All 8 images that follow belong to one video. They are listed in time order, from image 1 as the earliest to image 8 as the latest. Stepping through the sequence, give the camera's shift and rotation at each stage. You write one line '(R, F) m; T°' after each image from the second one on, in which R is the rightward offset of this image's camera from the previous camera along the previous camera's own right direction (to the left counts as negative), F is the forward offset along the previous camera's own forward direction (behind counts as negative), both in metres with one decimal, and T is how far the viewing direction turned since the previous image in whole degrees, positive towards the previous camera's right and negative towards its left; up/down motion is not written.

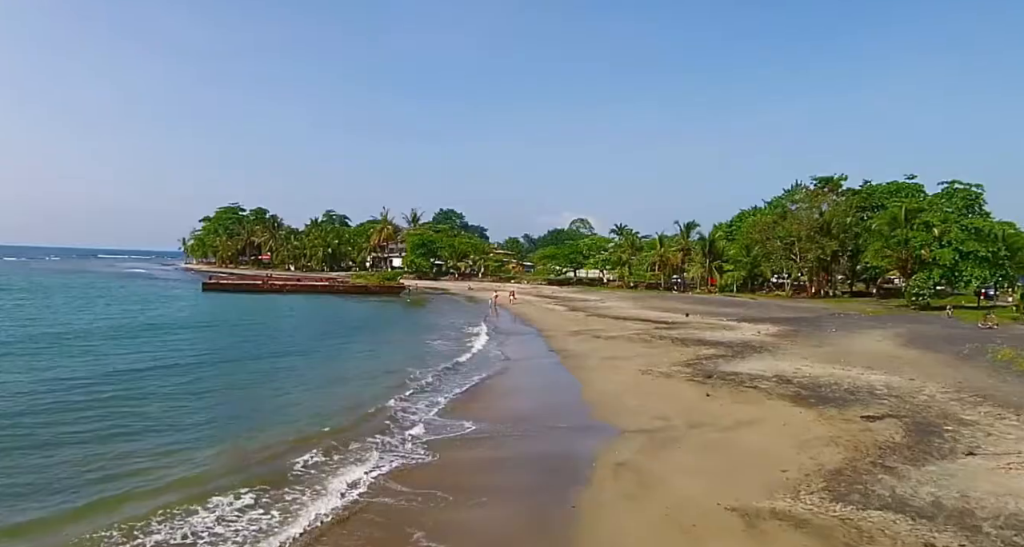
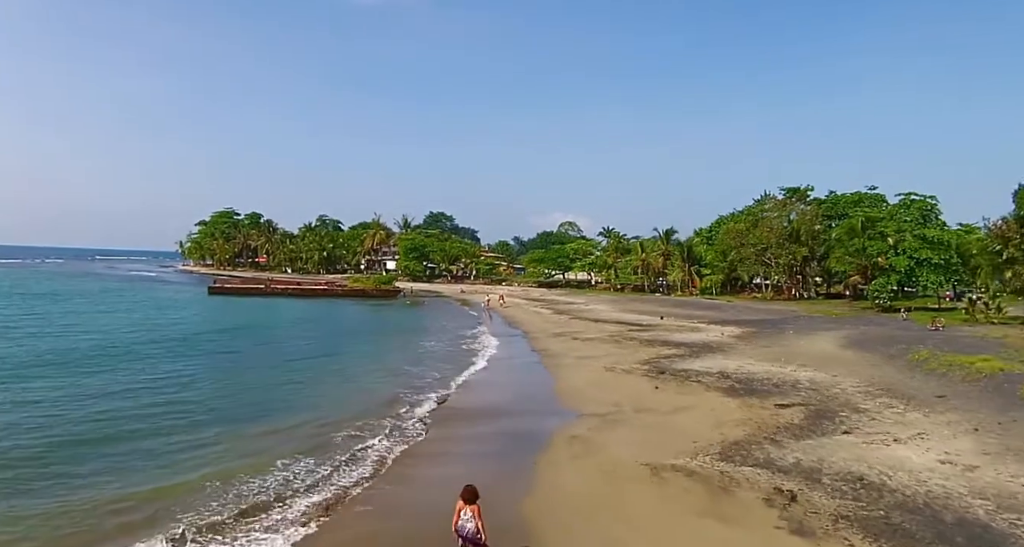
(+0.3, -3.2) m; +1°
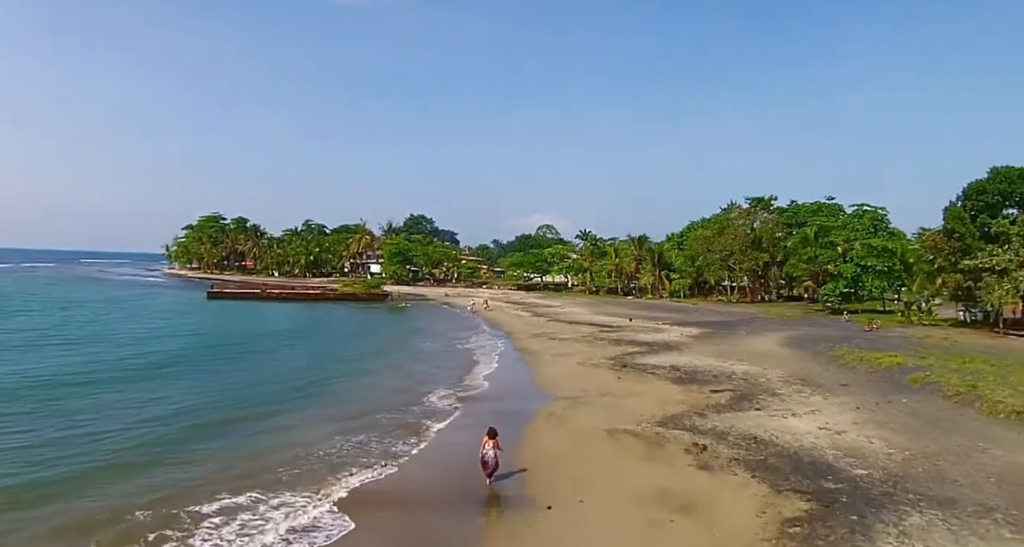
(-0.4, -4.4) m; +2°
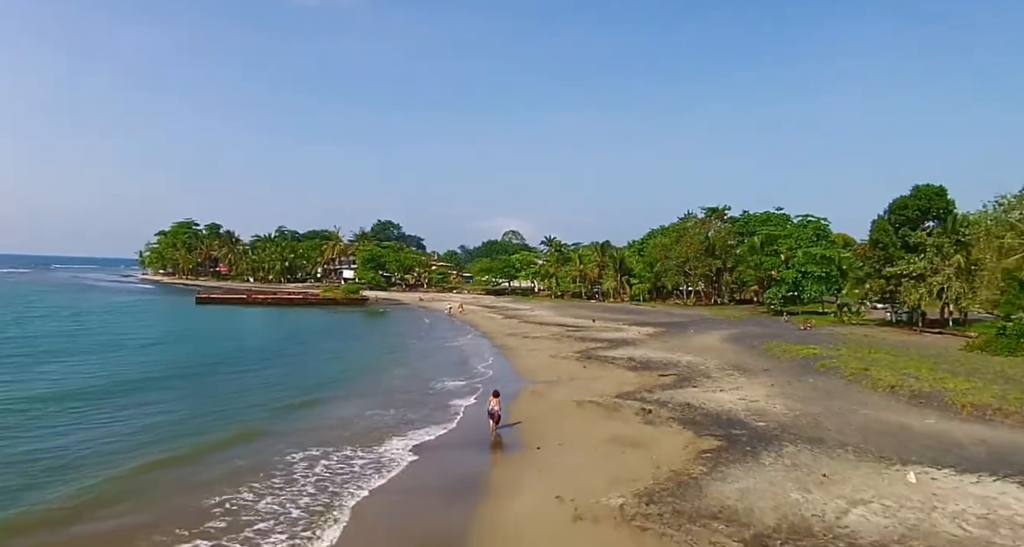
(-0.8, -4.7) m; +3°
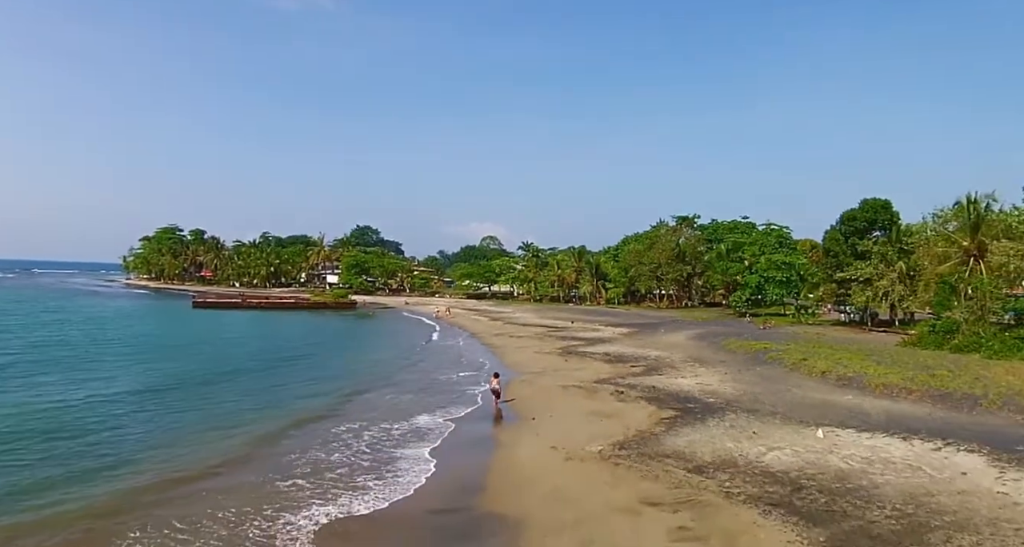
(-0.7, -4.1) m; +2°
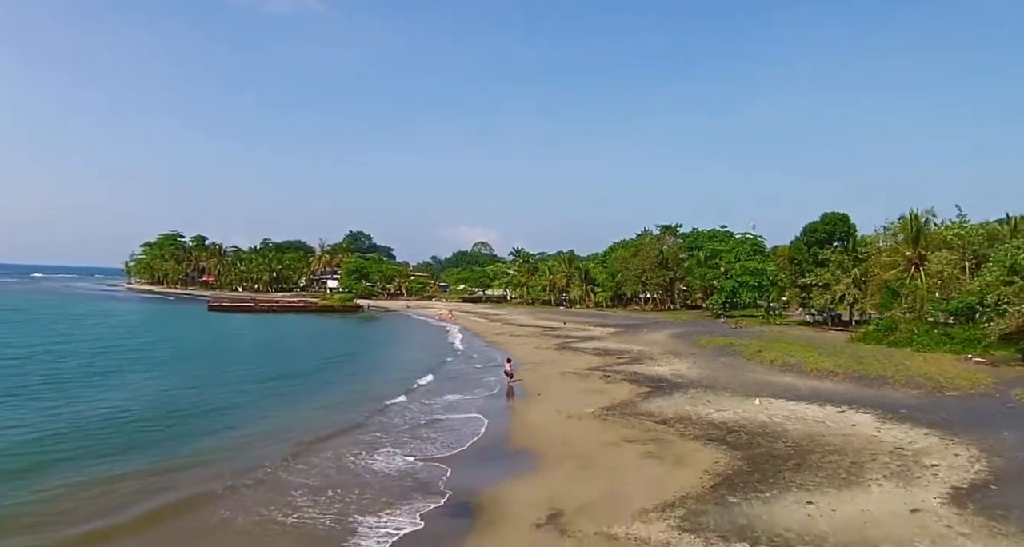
(-0.9, -5.9) m; +1°
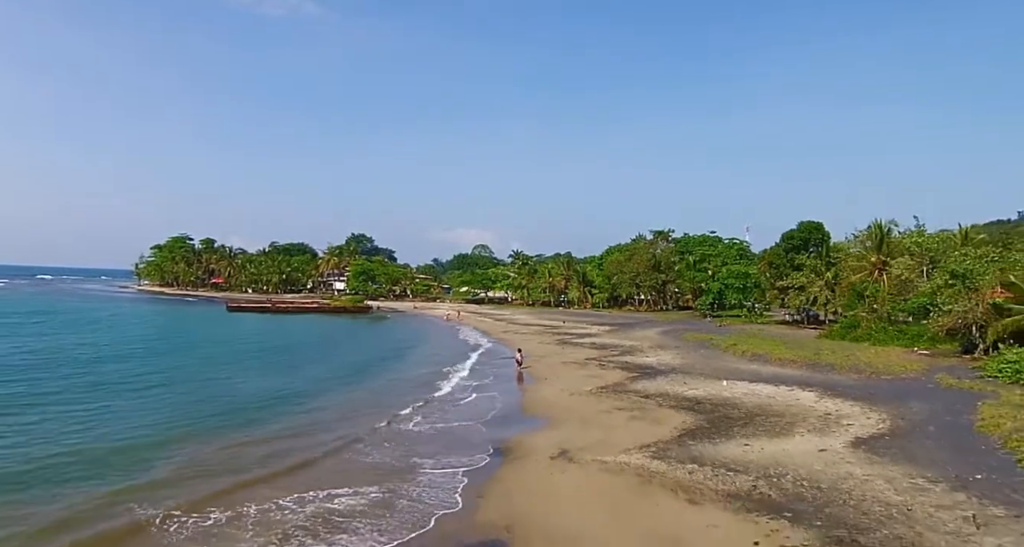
(-0.7, -5.4) m; 0°
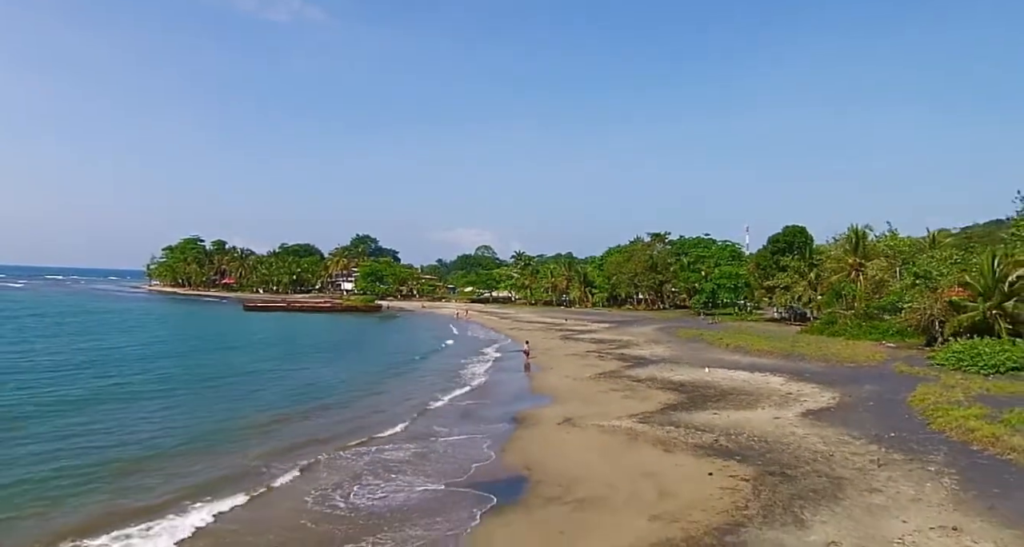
(-0.5, -4.6) m; 0°
